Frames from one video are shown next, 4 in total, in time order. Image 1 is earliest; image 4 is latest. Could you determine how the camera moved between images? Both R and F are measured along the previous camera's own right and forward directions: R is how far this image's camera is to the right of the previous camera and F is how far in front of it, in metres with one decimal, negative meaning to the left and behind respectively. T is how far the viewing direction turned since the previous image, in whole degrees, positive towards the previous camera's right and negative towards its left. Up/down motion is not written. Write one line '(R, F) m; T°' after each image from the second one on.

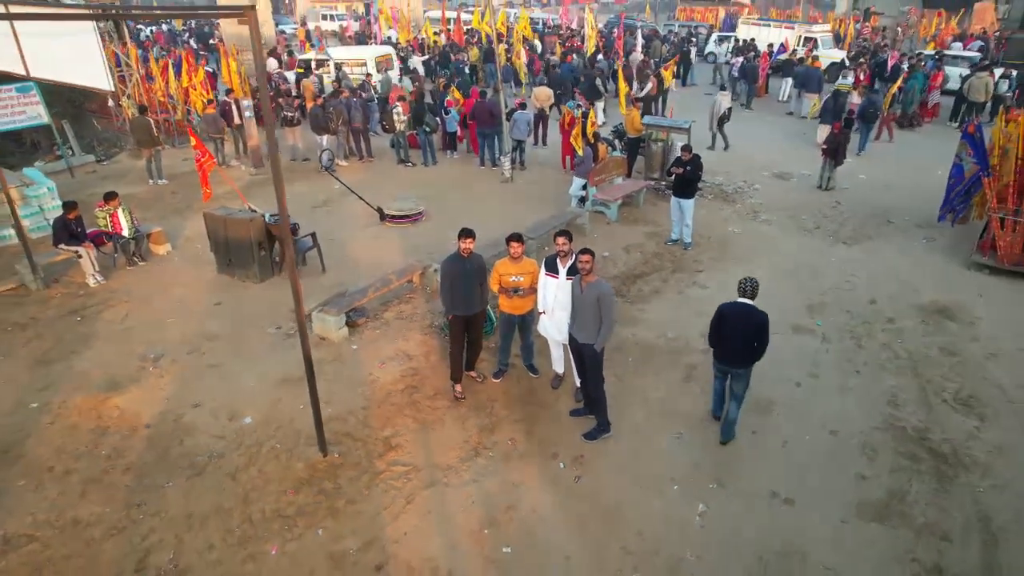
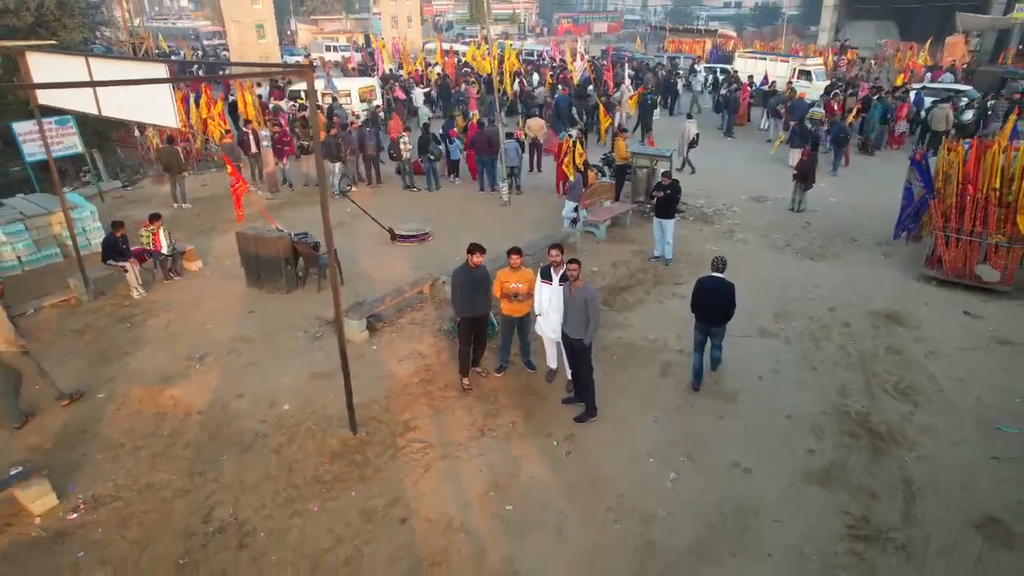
(0.0, -1.0) m; 0°
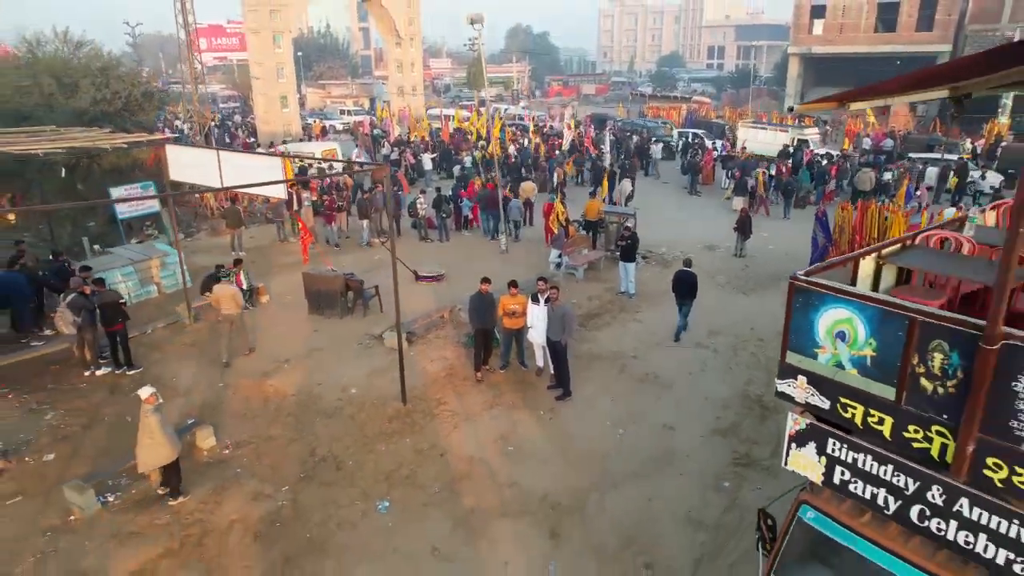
(-0.1, -2.8) m; +1°
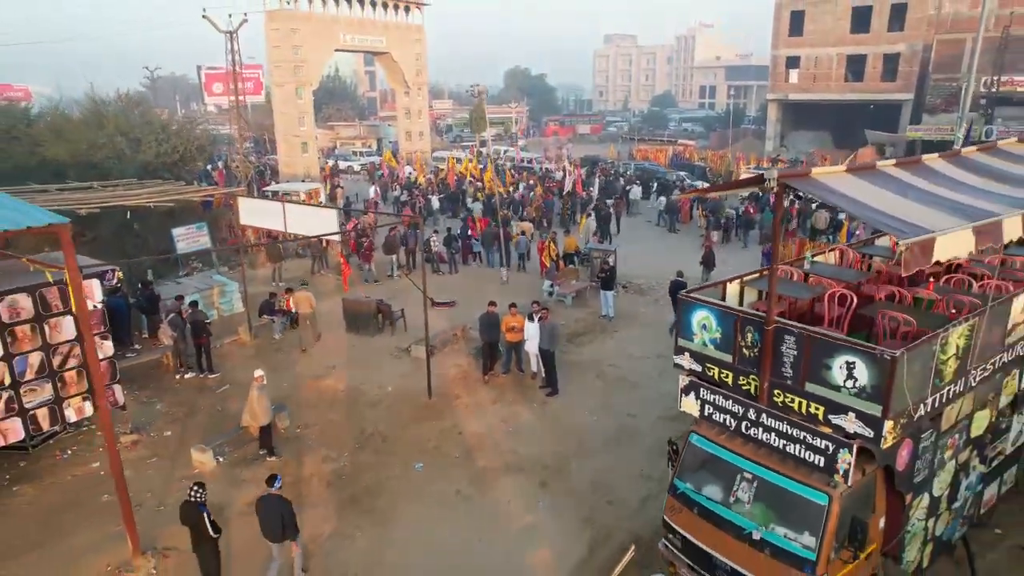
(0.0, -2.7) m; 0°
